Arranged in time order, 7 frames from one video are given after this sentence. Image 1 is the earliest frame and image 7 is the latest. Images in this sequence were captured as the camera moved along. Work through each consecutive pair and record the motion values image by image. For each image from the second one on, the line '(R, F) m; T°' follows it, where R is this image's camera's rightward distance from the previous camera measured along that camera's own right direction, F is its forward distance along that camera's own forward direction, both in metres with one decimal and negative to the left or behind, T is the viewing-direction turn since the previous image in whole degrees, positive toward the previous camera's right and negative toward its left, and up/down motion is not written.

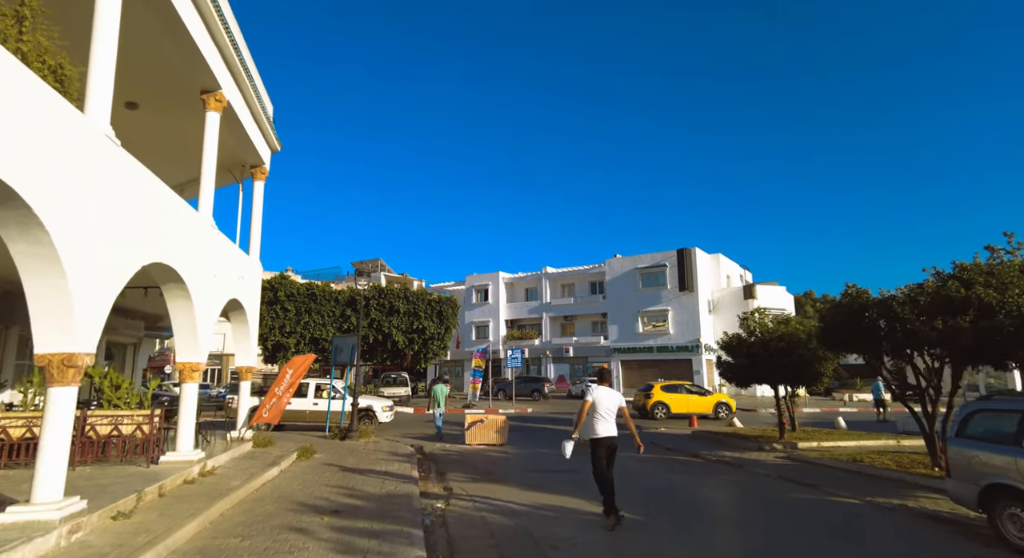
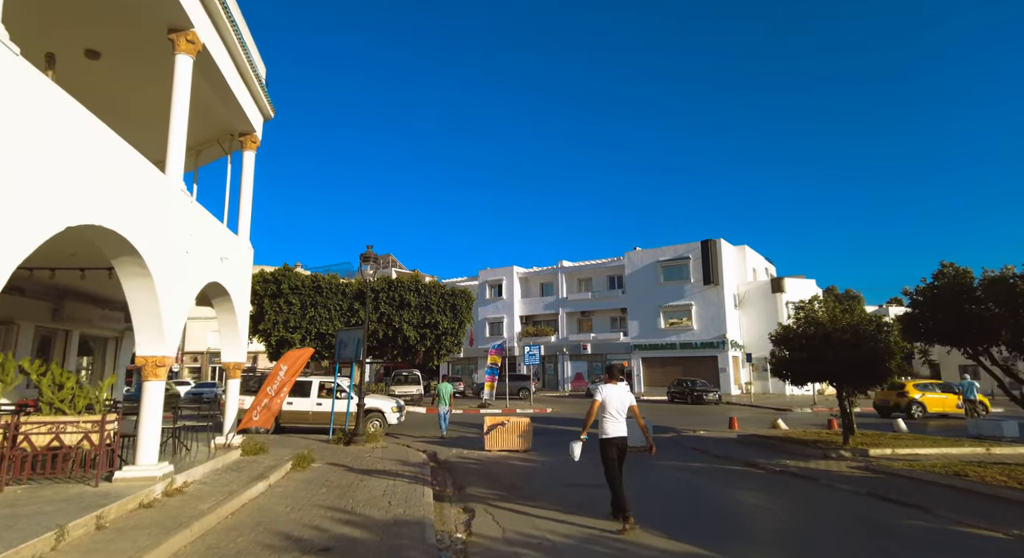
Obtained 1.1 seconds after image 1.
(-0.3, +1.7) m; -1°
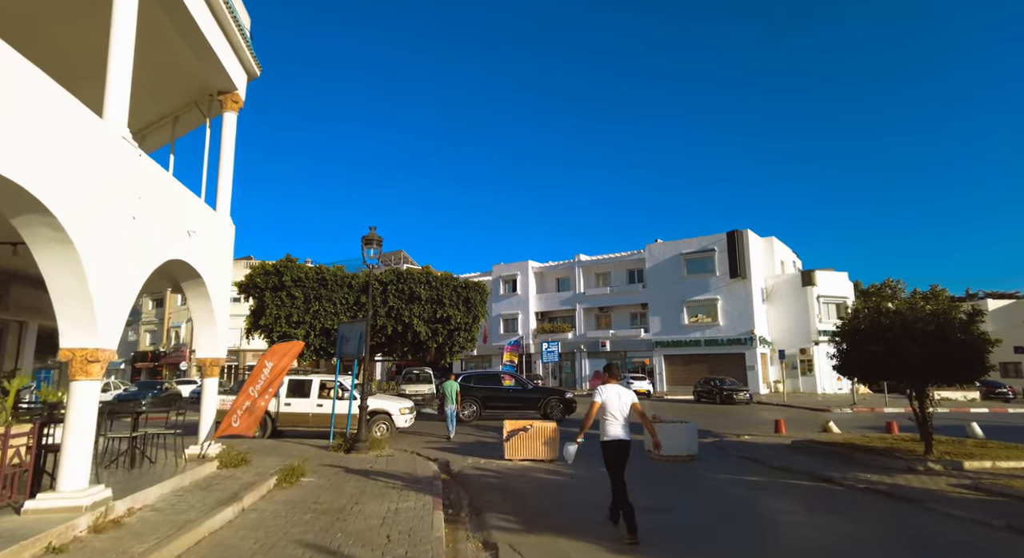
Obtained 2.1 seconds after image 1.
(-0.2, +1.7) m; -1°
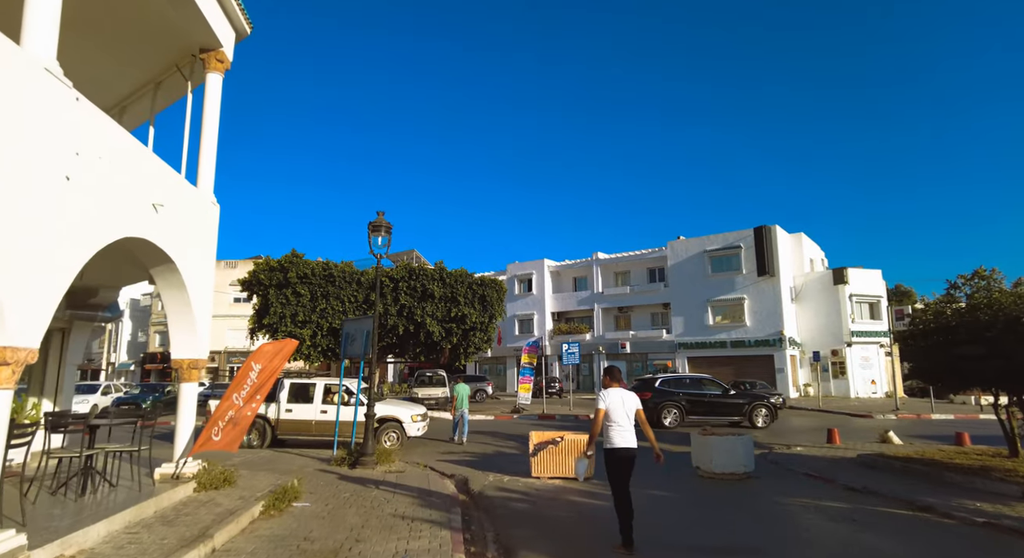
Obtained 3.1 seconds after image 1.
(-0.3, +1.5) m; -1°
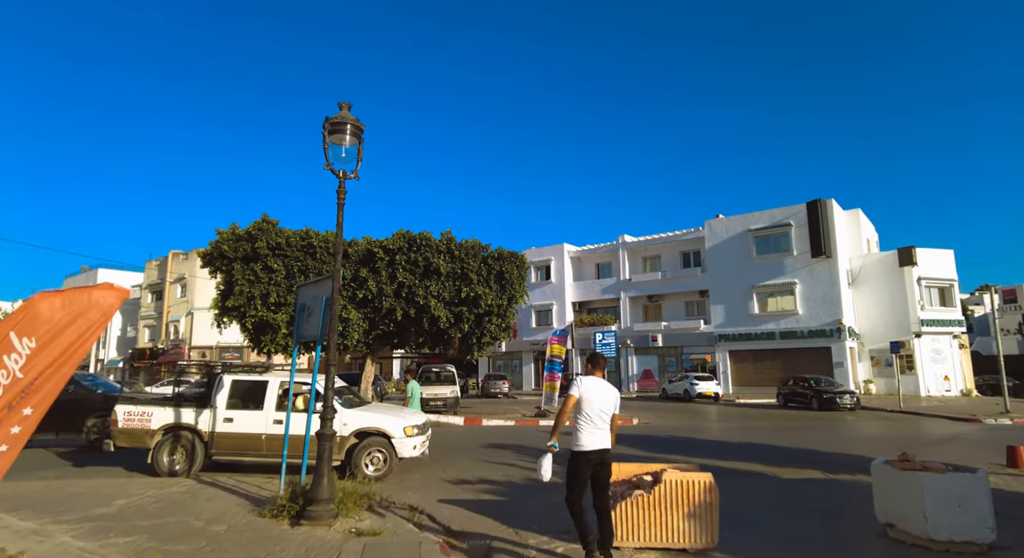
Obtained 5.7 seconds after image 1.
(-0.4, +4.3) m; -1°
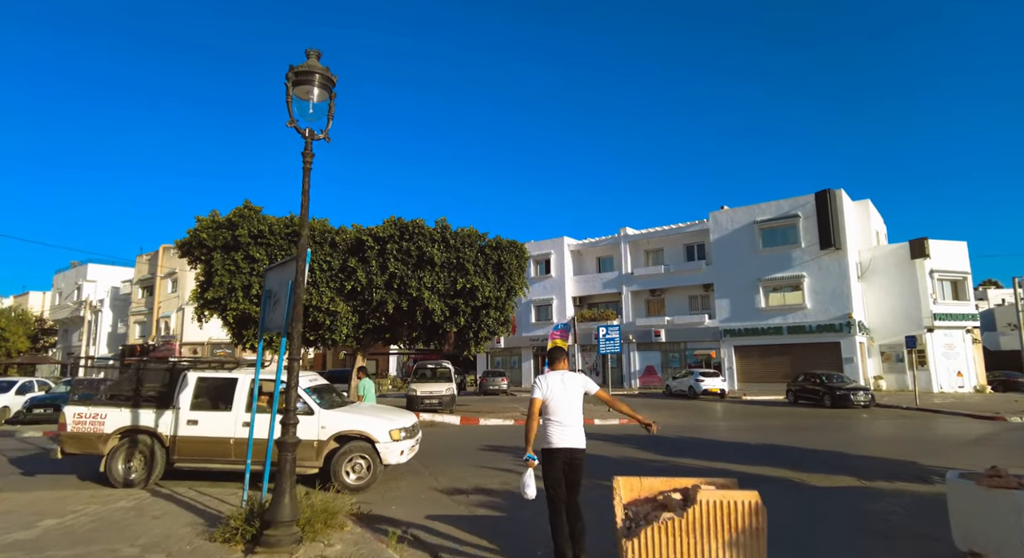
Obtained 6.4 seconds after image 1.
(0.0, +1.1) m; 0°
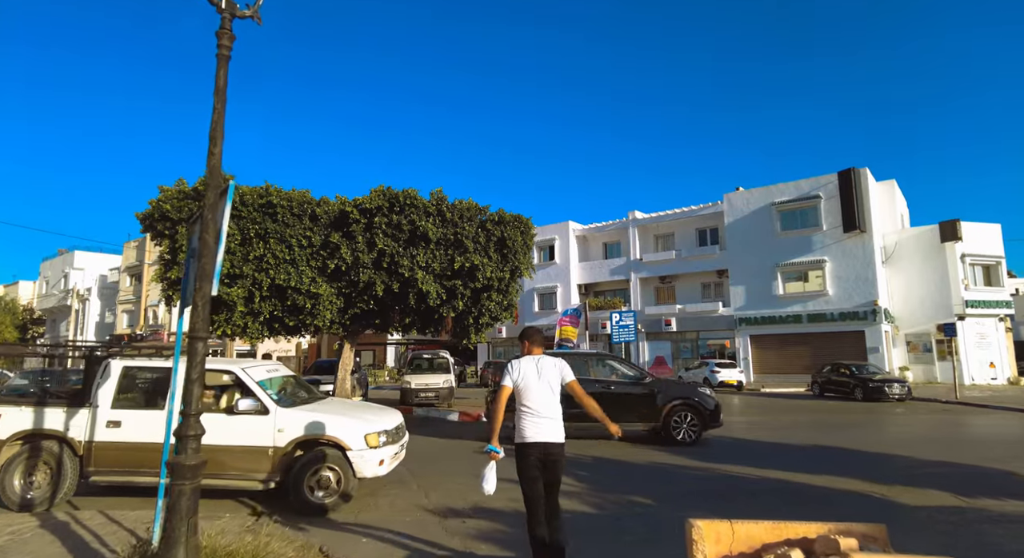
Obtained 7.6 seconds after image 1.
(-0.1, +1.9) m; 0°
